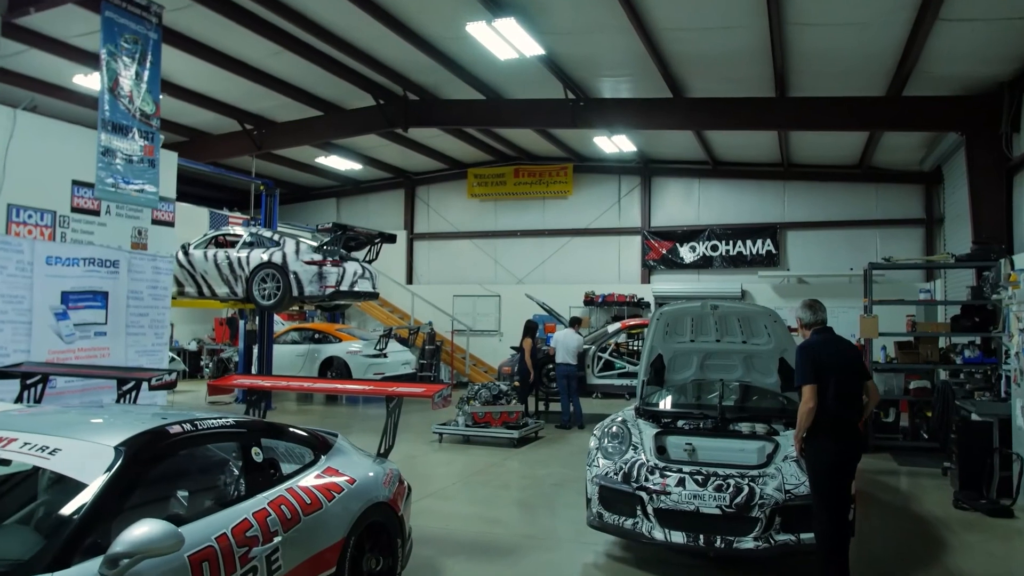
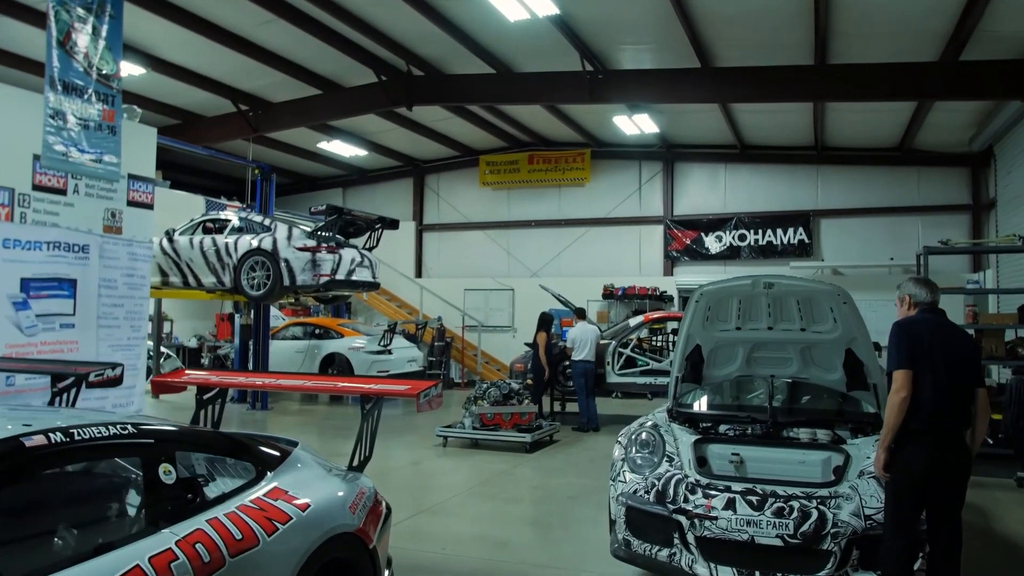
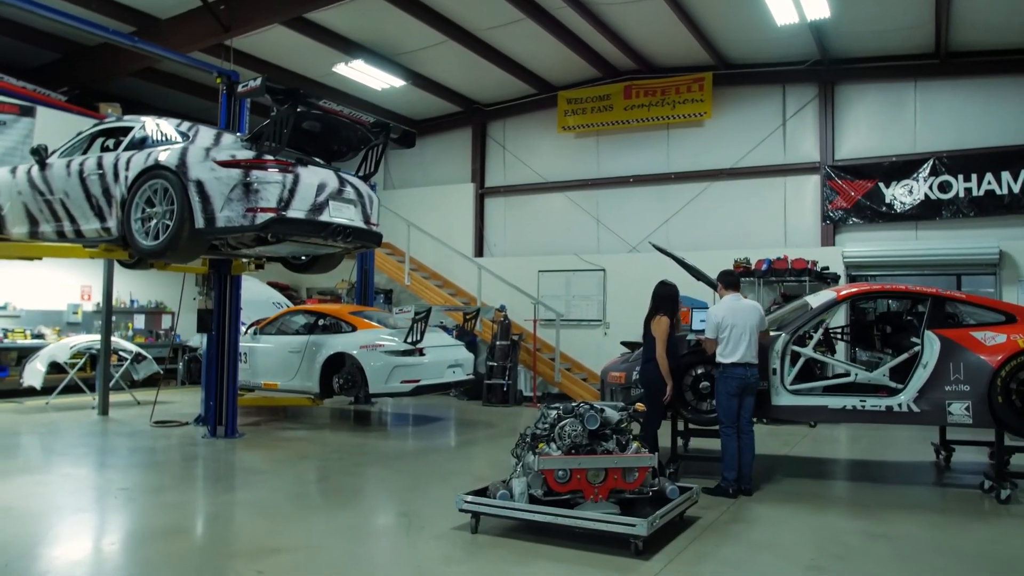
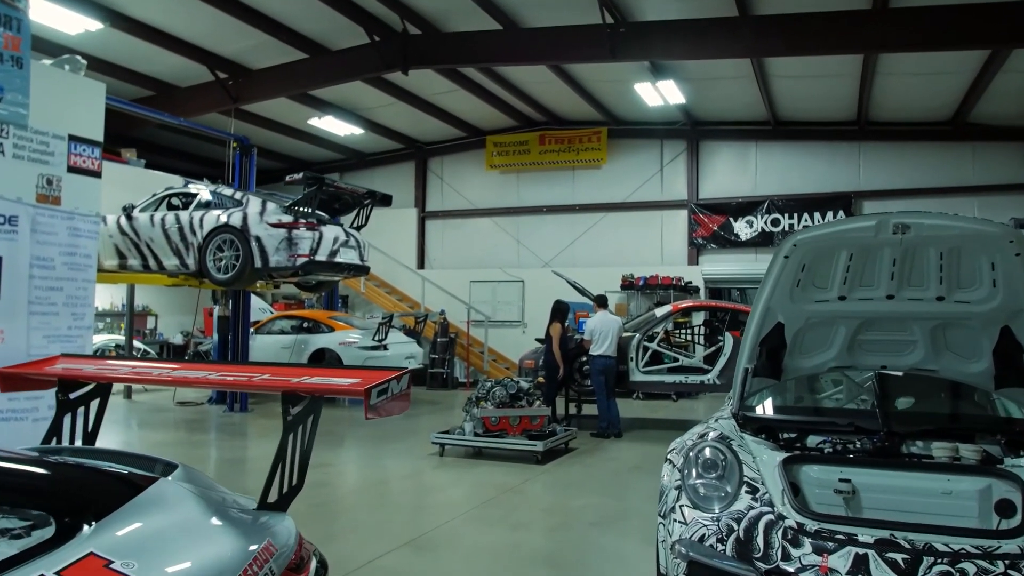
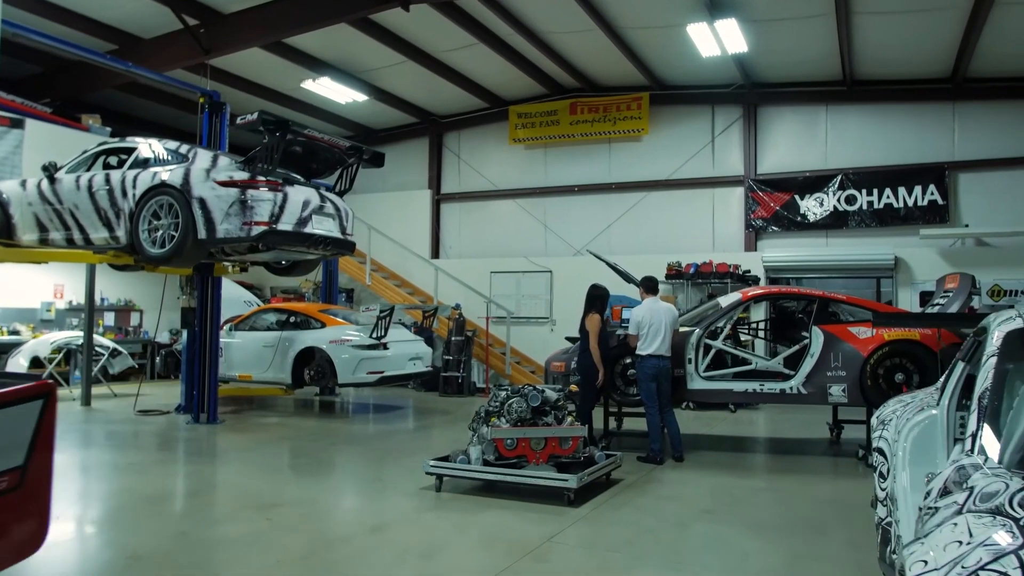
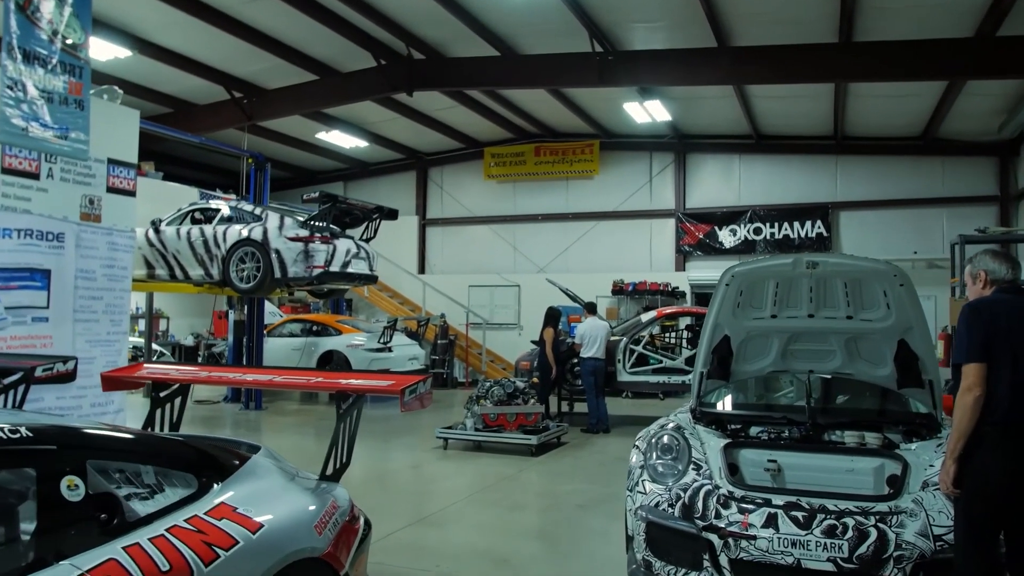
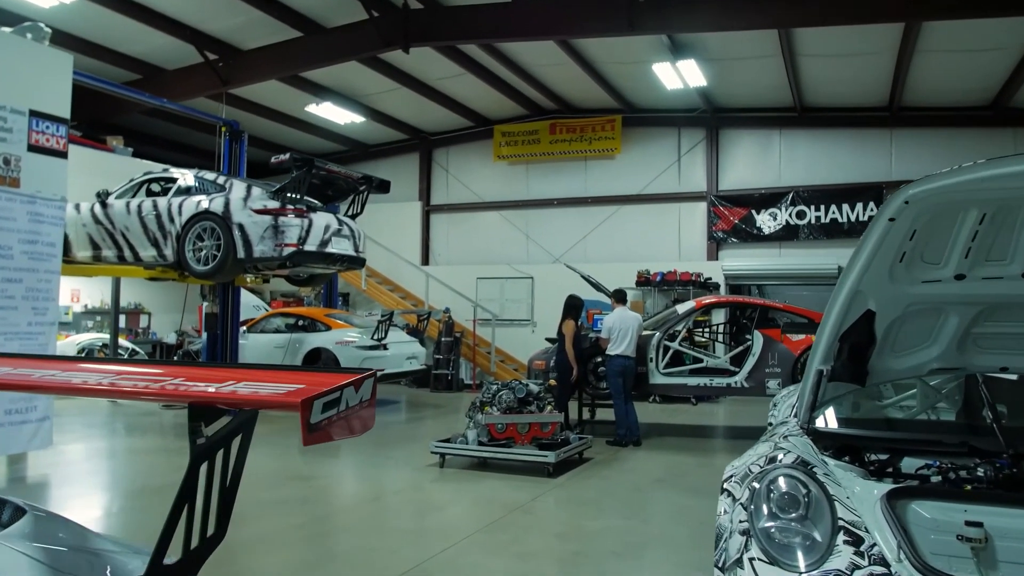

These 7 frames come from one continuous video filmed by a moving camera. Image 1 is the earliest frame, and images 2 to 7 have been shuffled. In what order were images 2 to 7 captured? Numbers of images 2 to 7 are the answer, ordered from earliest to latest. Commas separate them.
2, 6, 4, 7, 5, 3
